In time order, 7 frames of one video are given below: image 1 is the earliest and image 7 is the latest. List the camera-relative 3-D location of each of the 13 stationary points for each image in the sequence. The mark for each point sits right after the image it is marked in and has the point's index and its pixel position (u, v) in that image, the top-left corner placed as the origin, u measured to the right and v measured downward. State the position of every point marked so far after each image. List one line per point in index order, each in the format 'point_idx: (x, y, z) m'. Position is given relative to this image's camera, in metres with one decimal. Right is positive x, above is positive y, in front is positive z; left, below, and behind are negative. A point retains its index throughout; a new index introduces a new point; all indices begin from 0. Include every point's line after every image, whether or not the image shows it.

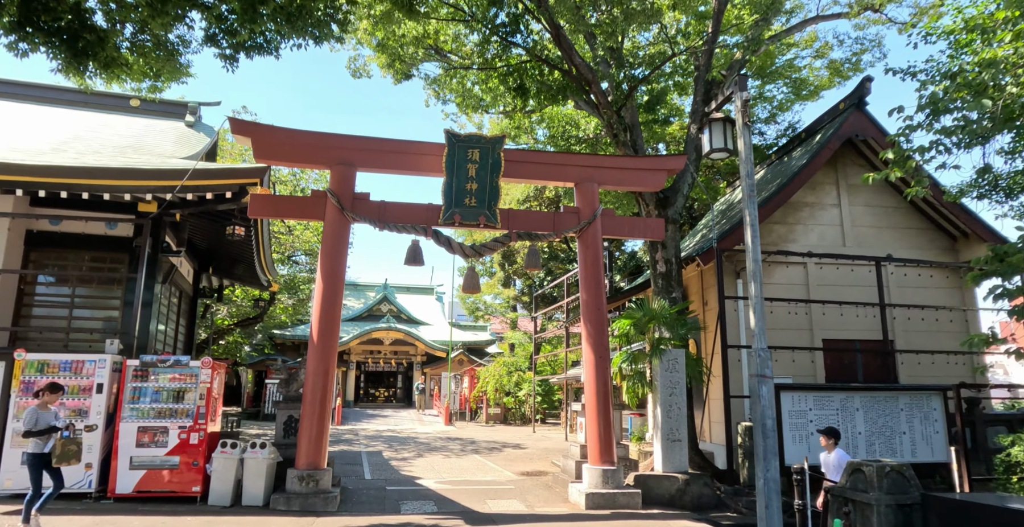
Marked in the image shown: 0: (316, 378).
0: (-2.3, -1.4, +7.2) m
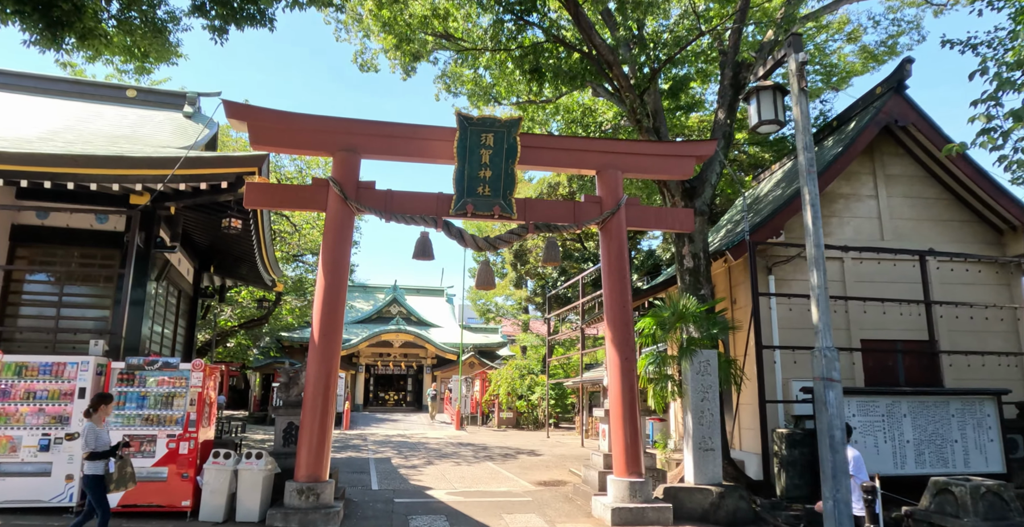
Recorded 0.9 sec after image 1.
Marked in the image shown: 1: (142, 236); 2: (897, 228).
0: (-2.1, -1.3, +6.6) m
1: (-4.9, +0.3, +8.1) m
2: (+6.3, +0.6, +9.9) m
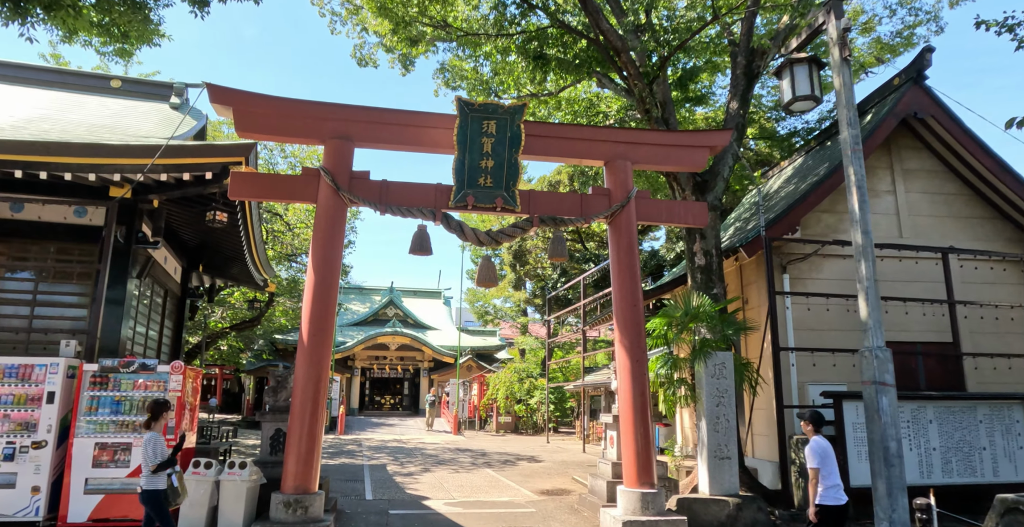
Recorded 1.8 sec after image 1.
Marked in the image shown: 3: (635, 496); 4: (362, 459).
0: (-2.1, -1.2, +6.2) m
1: (-4.9, +0.4, +7.6) m
2: (+6.3, +0.6, +9.4) m
3: (+1.3, -2.5, +6.4) m
4: (-3.3, -4.3, +13.2) m
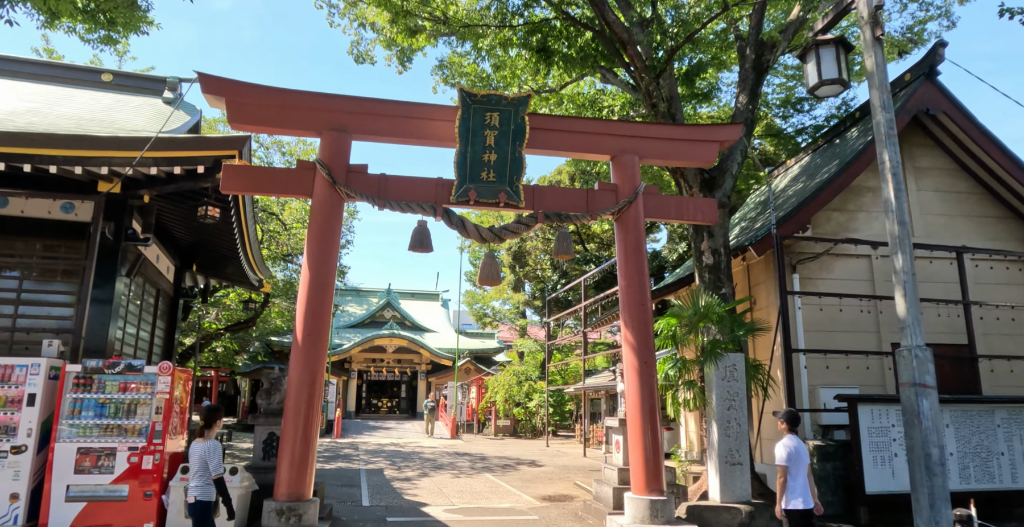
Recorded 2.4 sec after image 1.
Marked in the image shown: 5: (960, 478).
0: (-2.0, -1.2, +5.9) m
1: (-4.8, +0.4, +7.3) m
2: (+6.3, +0.6, +9.2) m
3: (+1.3, -2.4, +6.2) m
4: (-3.3, -4.3, +12.9) m
5: (+5.3, -2.5, +7.1) m
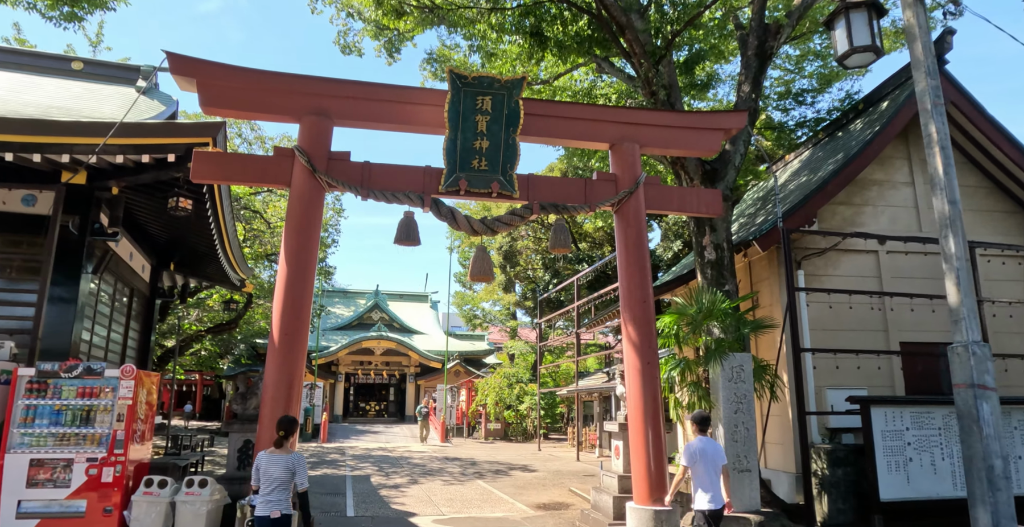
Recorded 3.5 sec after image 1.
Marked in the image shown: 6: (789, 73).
0: (-2.1, -1.1, +5.4) m
1: (-4.9, +0.5, +6.8) m
2: (+6.2, +0.7, +8.9) m
3: (+1.3, -2.4, +5.7) m
4: (-3.4, -4.2, +12.4) m
5: (+5.2, -2.5, +6.8) m
6: (+5.5, +3.8, +12.0) m
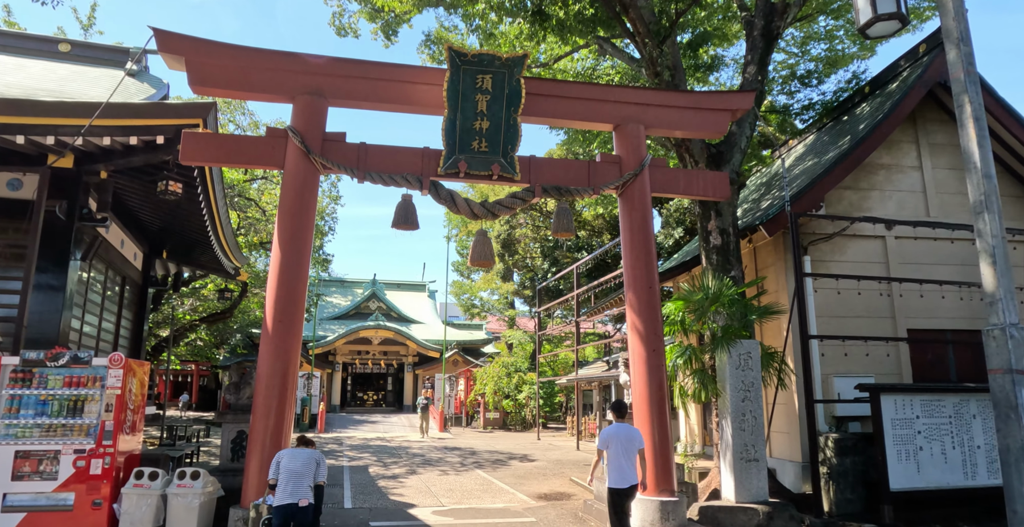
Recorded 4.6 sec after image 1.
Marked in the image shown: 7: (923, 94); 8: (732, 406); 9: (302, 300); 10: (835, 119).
0: (-2.1, -1.0, +5.2) m
1: (-4.9, +0.6, +6.6) m
2: (+6.2, +0.9, +8.7) m
3: (+1.3, -2.2, +5.6) m
4: (-3.4, -4.0, +12.3) m
5: (+5.2, -2.3, +6.6) m
6: (+5.5, +4.0, +11.8) m
7: (+5.5, +2.3, +8.1) m
8: (+2.2, -1.4, +6.1) m
9: (-1.9, -0.3, +5.5) m
10: (+5.4, +2.5, +10.2) m
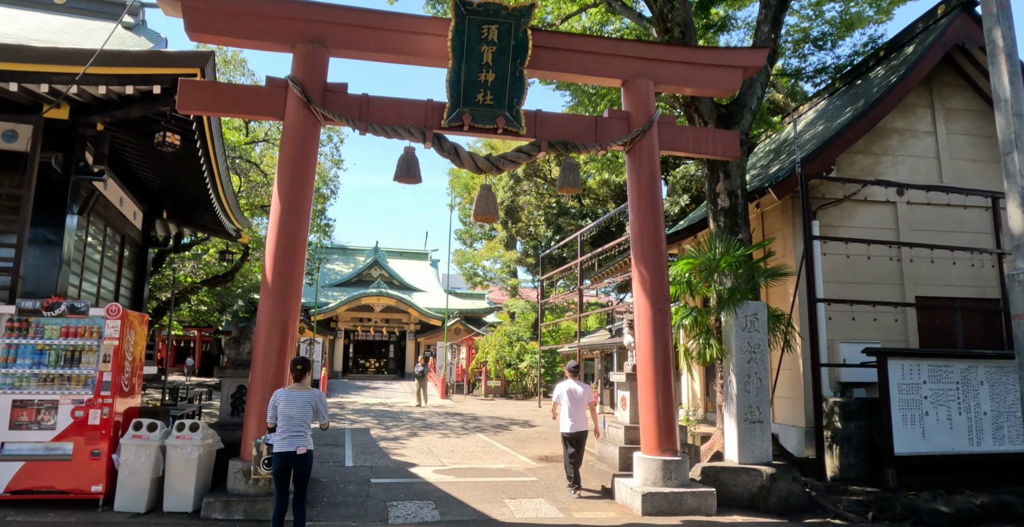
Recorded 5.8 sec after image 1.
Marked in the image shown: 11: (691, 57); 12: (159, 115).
0: (-2.1, -0.6, +5.2) m
1: (-4.9, +1.1, +6.4) m
2: (+6.3, +1.3, +8.5) m
3: (+1.3, -1.9, +5.6) m
4: (-3.4, -3.2, +12.3) m
5: (+5.2, -1.9, +6.6) m
6: (+5.6, +4.6, +11.5) m
7: (+5.6, +2.7, +7.8) m
8: (+2.2, -1.0, +6.0) m
9: (-1.9, +0.1, +5.4) m
10: (+5.5, +3.0, +9.9) m
11: (+1.9, +2.2, +6.3) m
12: (-4.0, +1.6, +6.8) m
